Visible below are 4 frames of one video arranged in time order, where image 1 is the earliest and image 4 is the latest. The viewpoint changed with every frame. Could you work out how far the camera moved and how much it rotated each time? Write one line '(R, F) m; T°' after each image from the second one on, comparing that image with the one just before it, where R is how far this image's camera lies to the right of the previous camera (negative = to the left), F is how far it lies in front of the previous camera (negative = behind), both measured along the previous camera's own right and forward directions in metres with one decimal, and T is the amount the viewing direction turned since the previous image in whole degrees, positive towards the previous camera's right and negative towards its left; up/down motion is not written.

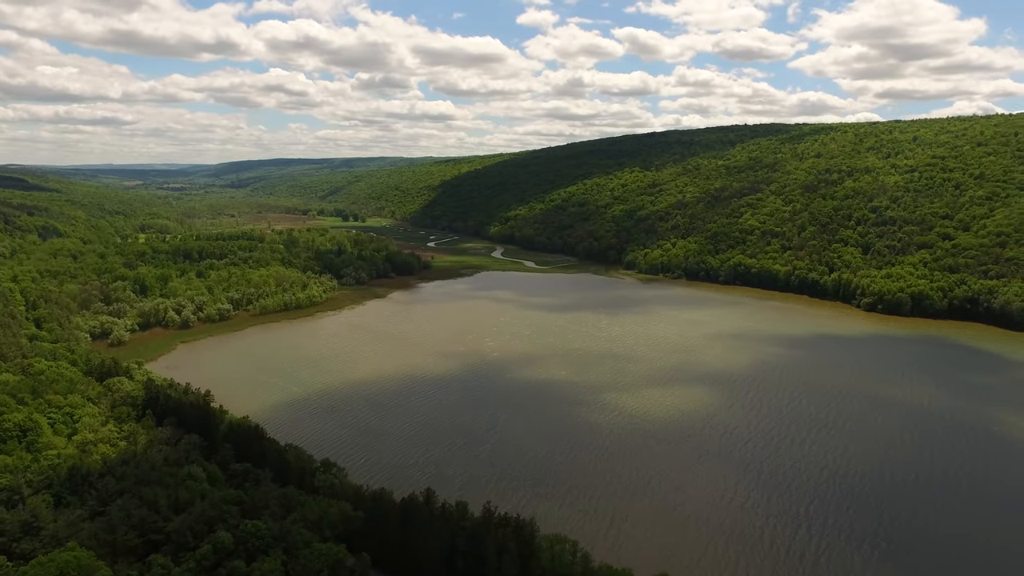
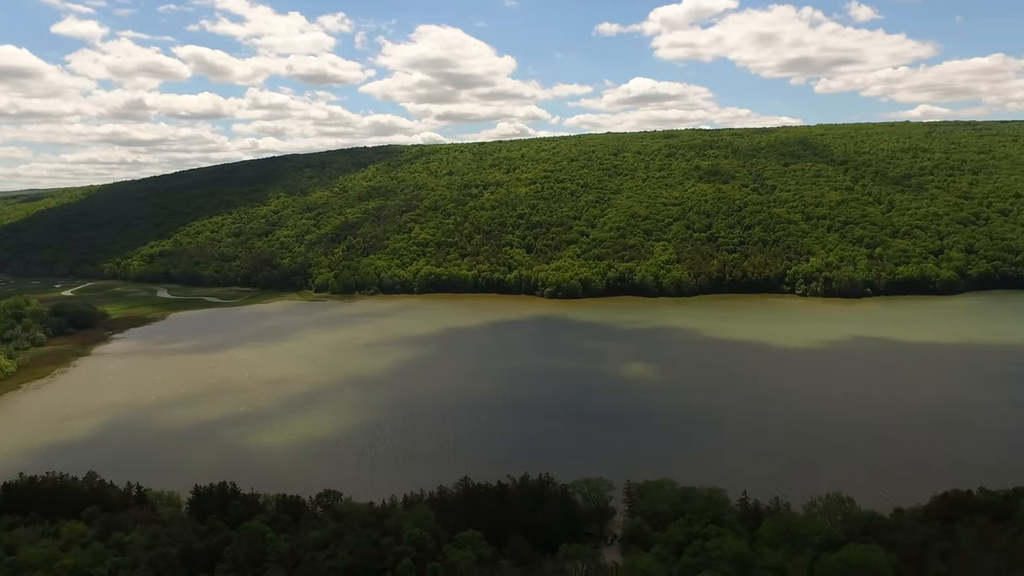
(-9.1, 0.0) m; +31°
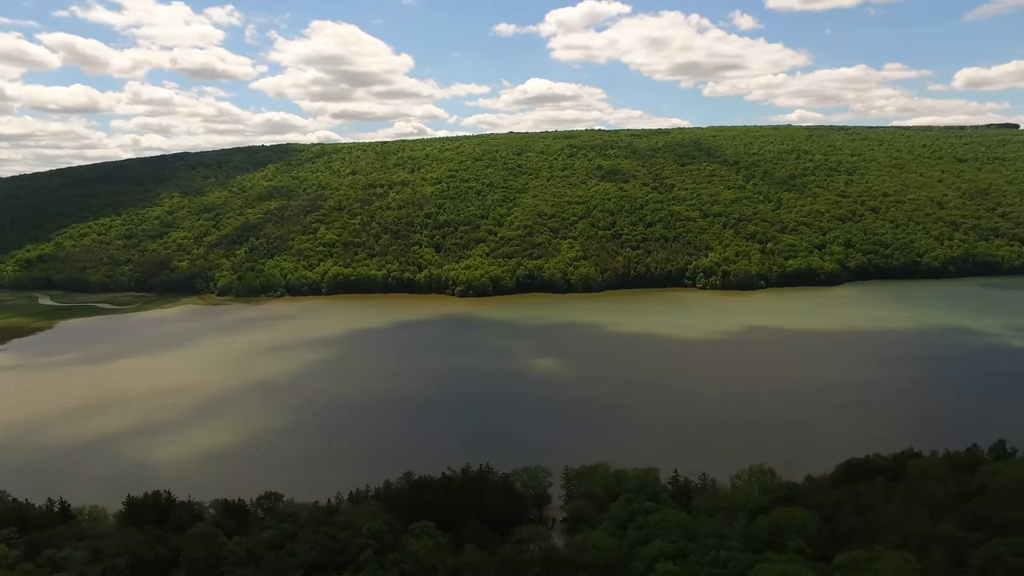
(-0.9, -0.5) m; +8°
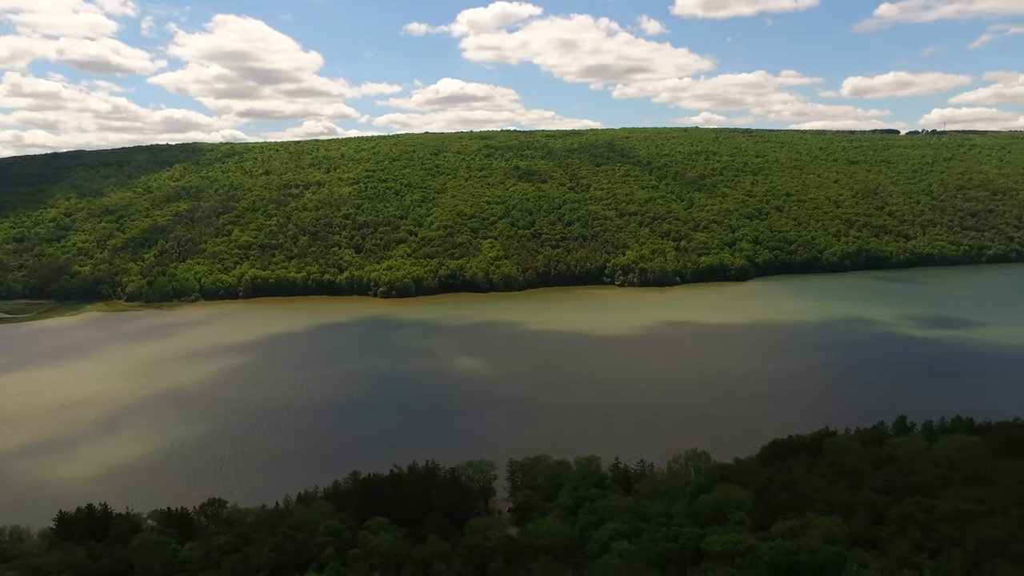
(-0.7, -0.4) m; +7°
